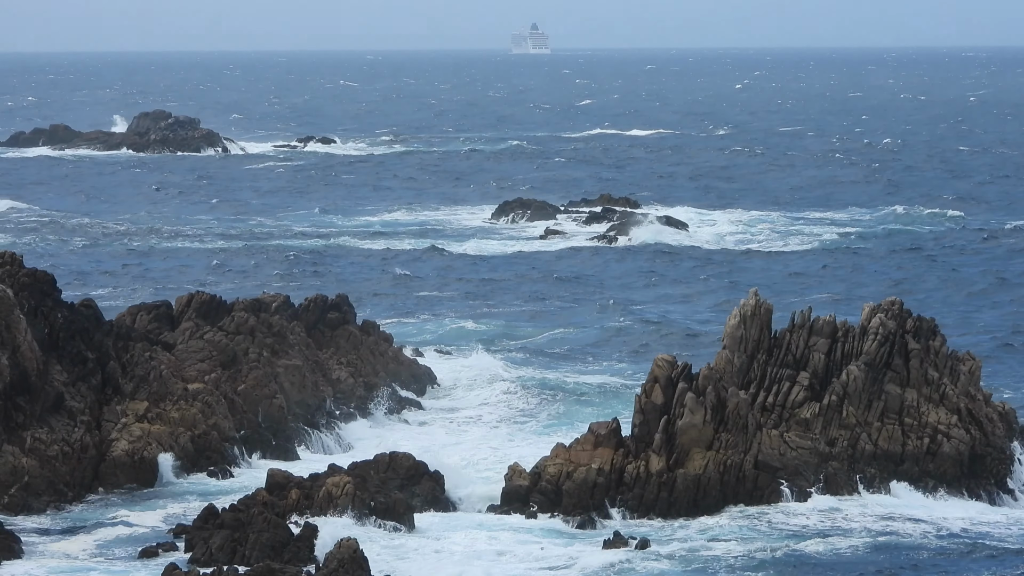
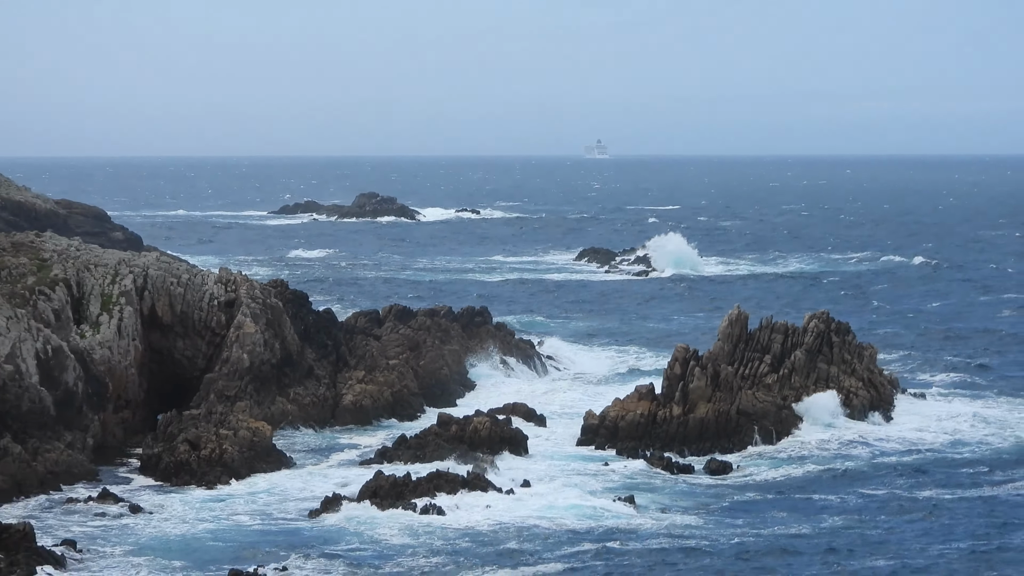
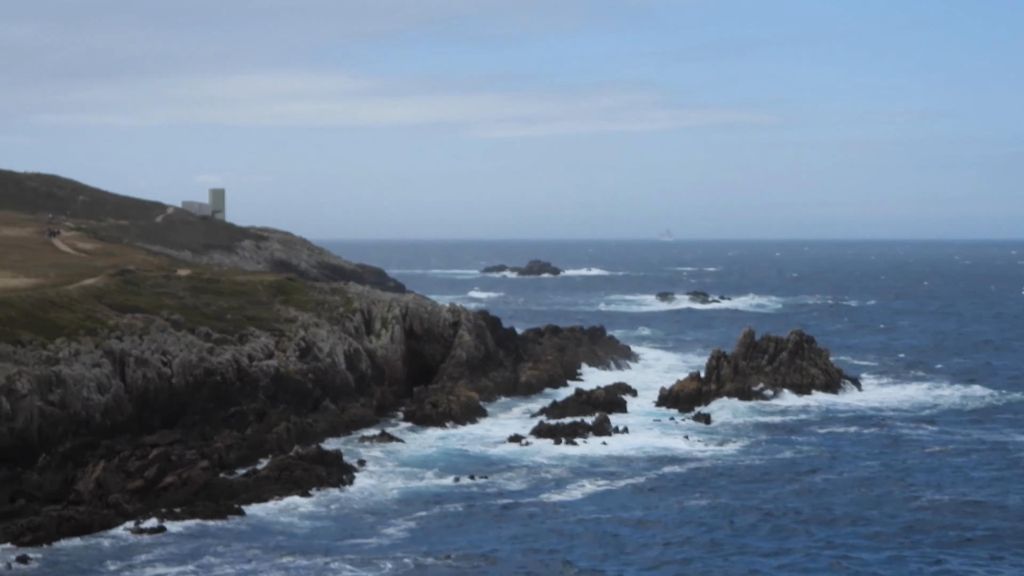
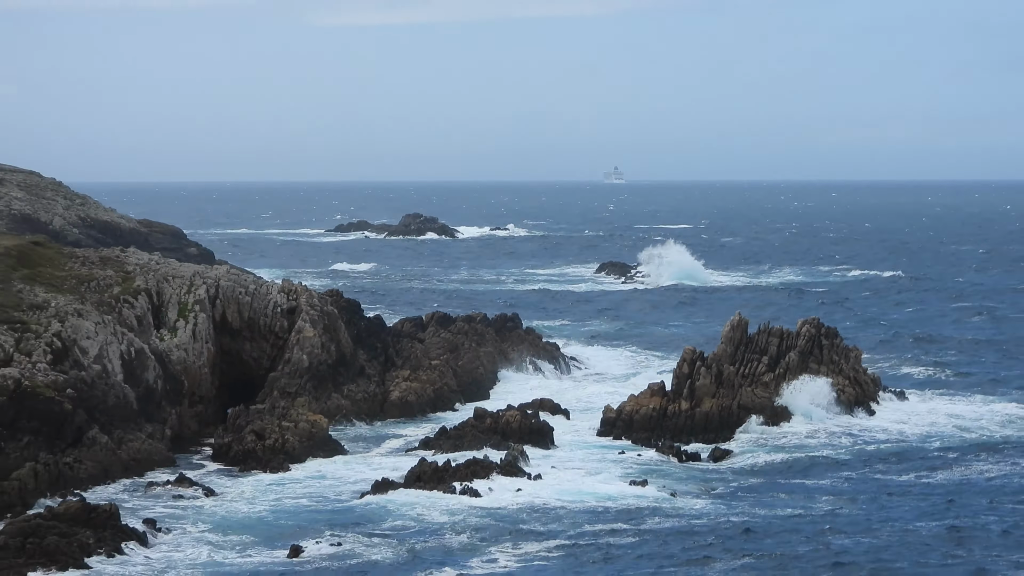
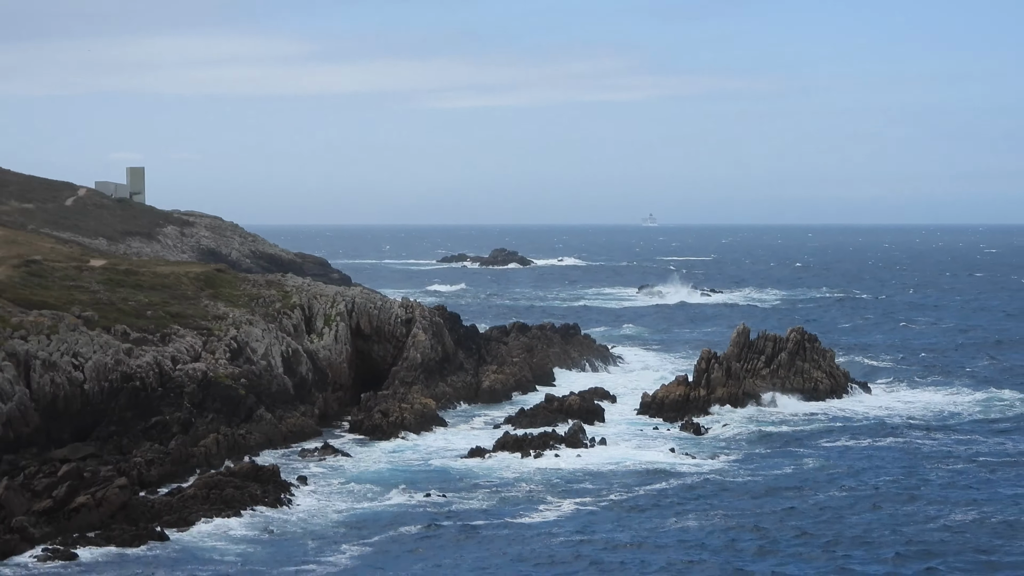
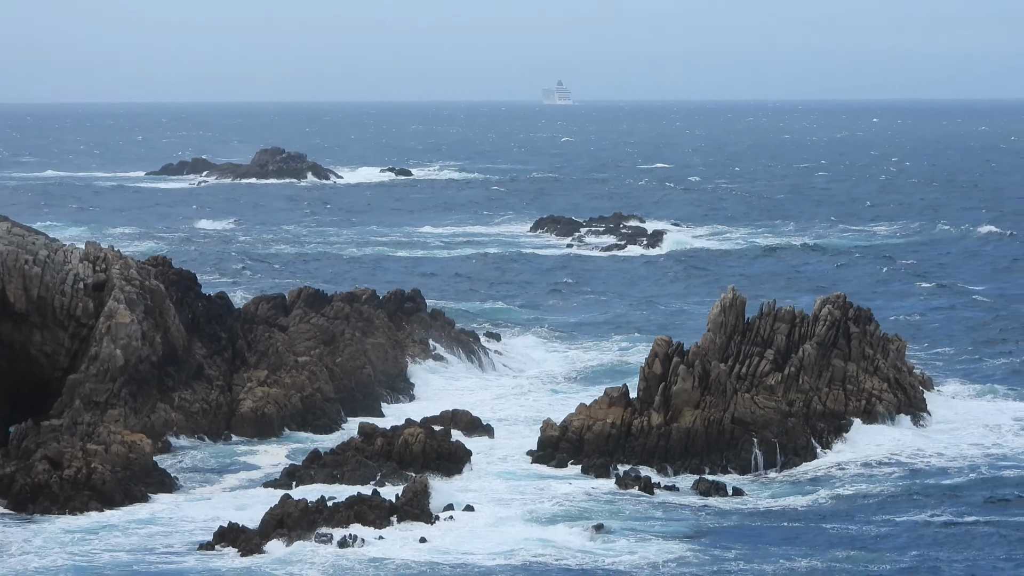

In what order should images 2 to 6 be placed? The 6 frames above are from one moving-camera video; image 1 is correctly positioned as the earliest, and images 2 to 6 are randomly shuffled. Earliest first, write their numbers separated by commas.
6, 2, 4, 5, 3
